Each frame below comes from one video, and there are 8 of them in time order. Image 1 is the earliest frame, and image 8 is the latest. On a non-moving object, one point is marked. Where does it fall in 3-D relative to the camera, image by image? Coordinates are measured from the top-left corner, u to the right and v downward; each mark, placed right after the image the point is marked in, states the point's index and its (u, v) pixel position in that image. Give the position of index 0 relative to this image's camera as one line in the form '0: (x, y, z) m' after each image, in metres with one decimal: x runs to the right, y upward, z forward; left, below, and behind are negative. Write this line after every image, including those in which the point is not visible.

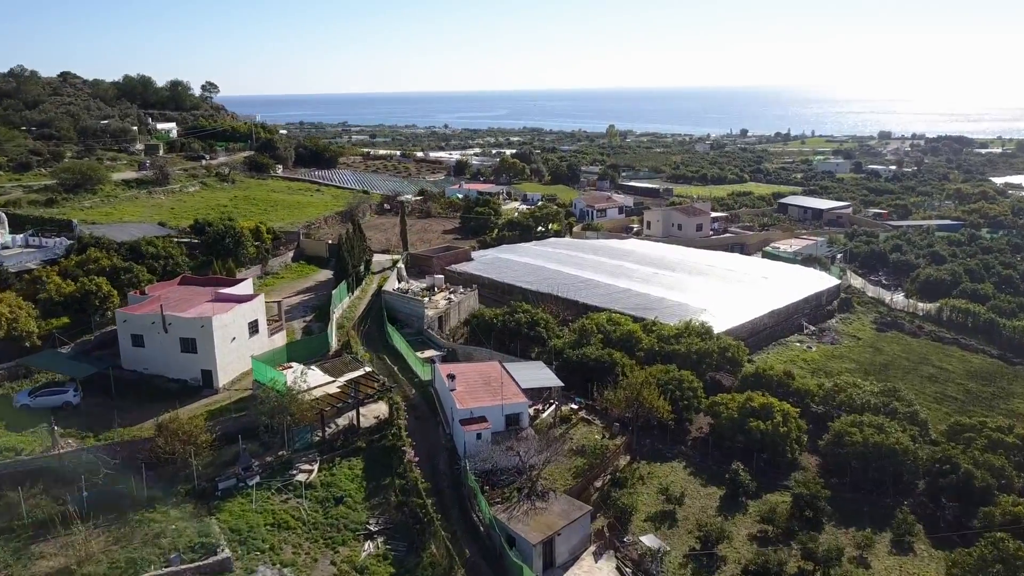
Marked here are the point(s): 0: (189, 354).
0: (-8.1, -1.7, +19.1) m
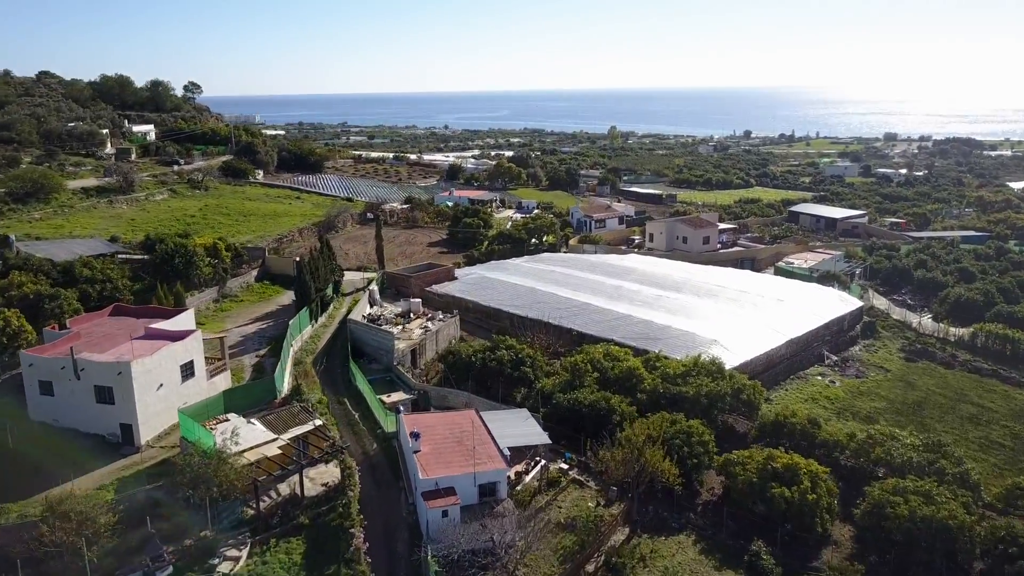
0: (-8.6, -2.5, +16.1) m
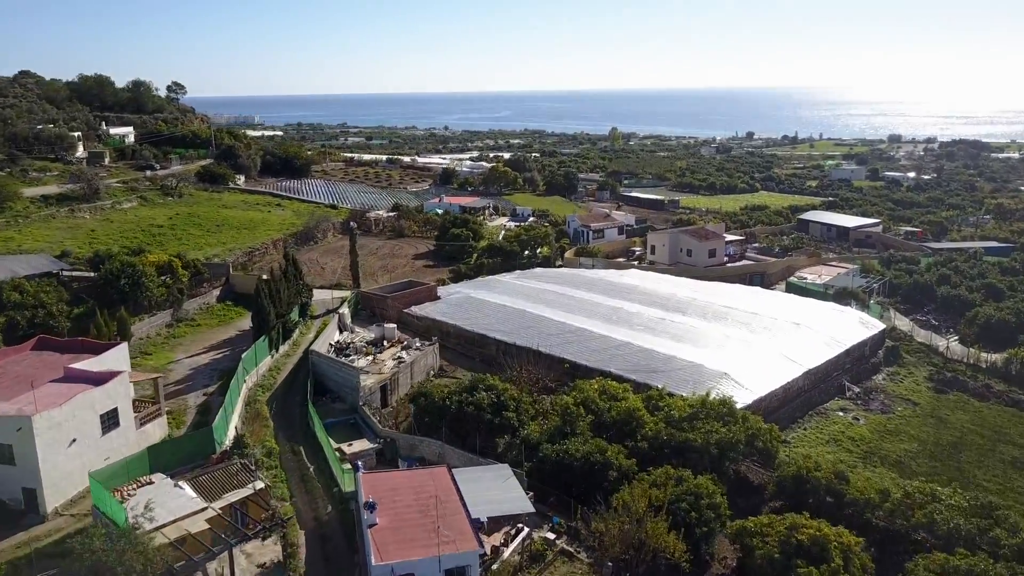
0: (-9.1, -3.2, +13.5) m
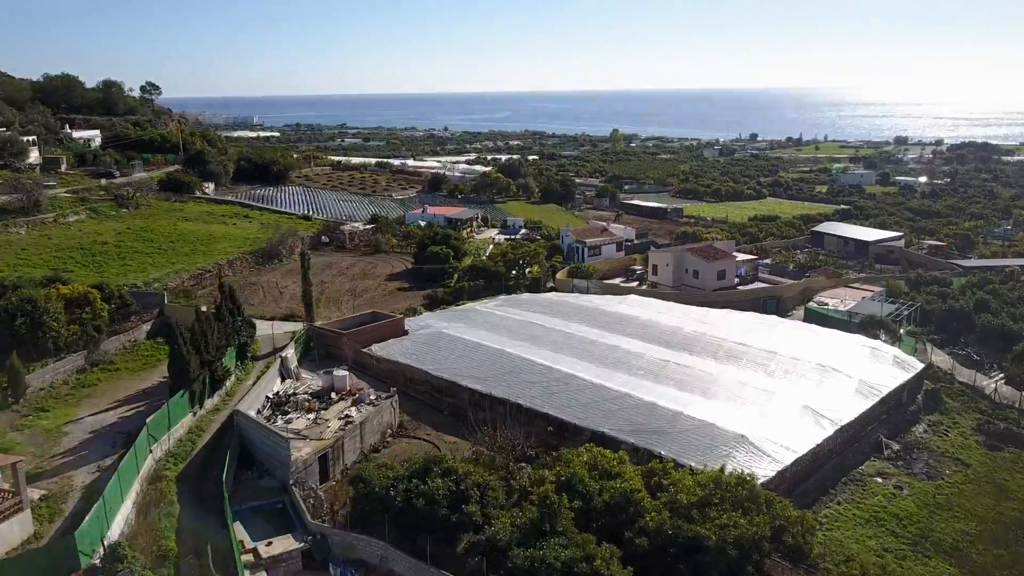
0: (-9.7, -4.1, +10.0) m
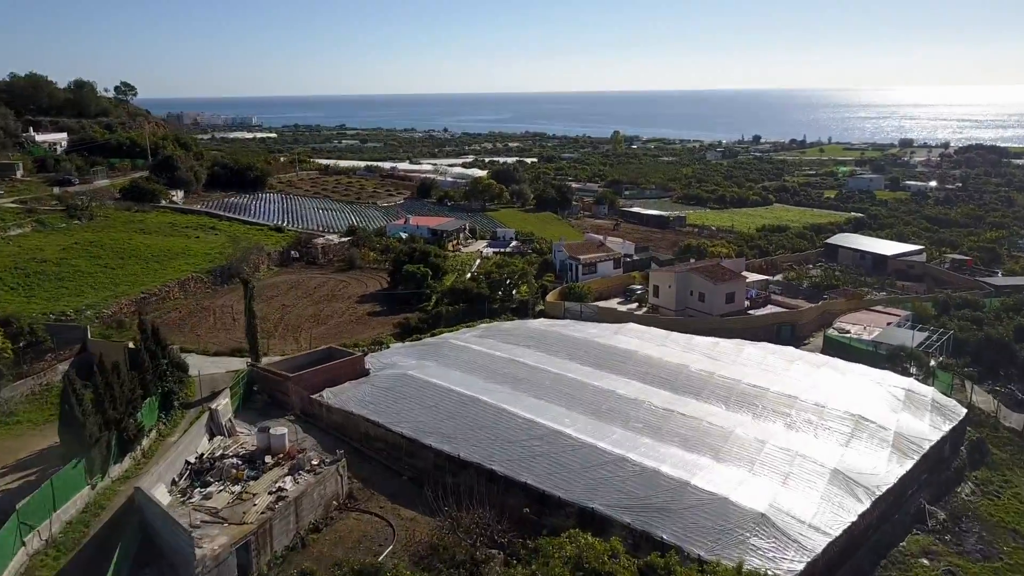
0: (-10.3, -4.9, +6.9) m
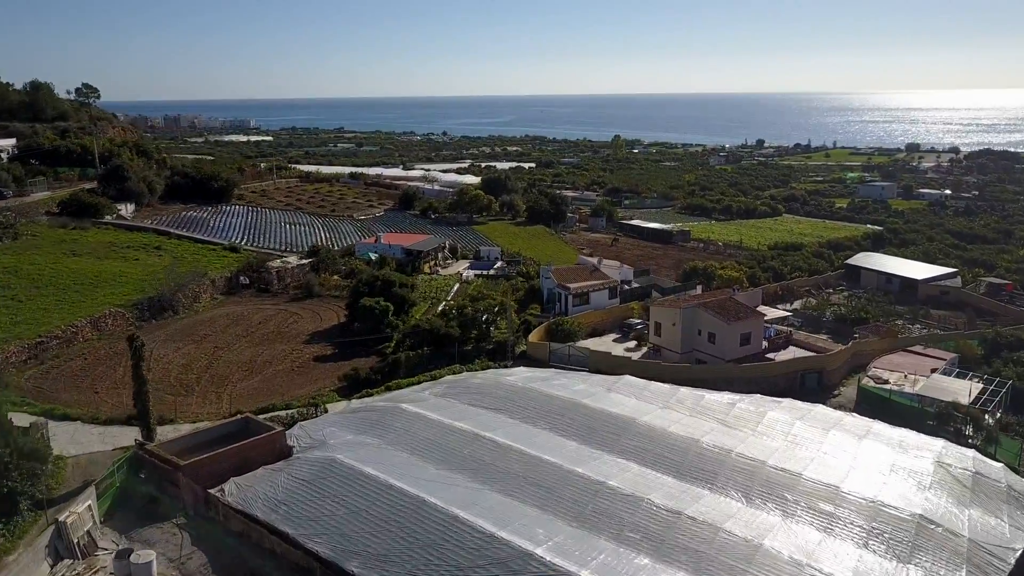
0: (-11.1, -6.0, +2.7) m
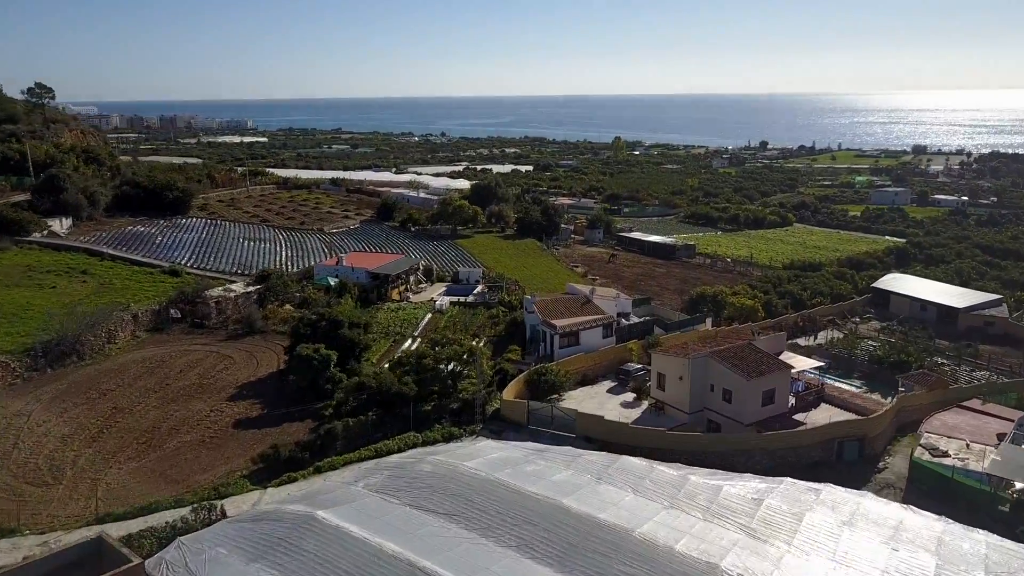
0: (-11.9, -7.1, -1.5) m
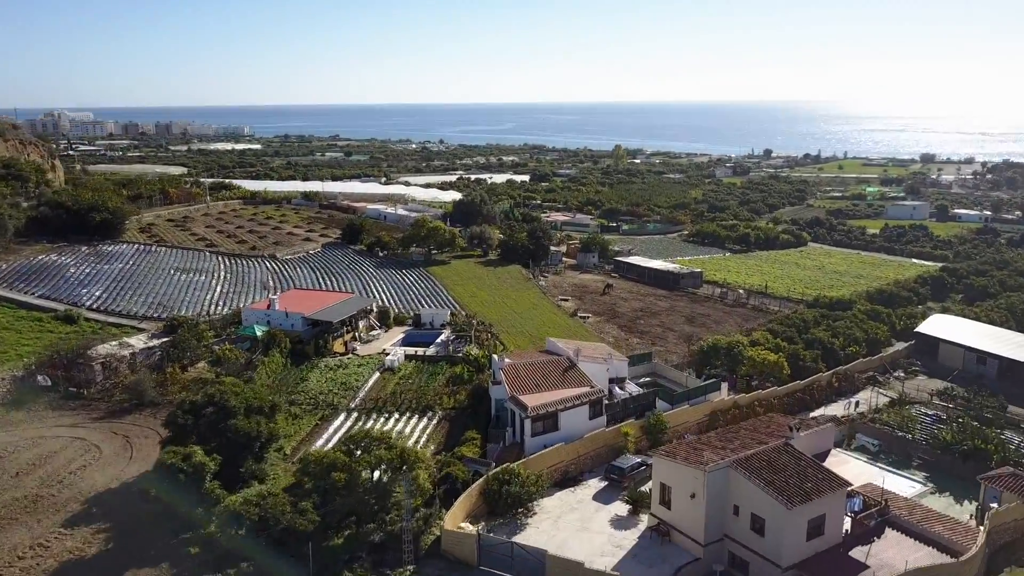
0: (-12.9, -8.4, -6.9) m
